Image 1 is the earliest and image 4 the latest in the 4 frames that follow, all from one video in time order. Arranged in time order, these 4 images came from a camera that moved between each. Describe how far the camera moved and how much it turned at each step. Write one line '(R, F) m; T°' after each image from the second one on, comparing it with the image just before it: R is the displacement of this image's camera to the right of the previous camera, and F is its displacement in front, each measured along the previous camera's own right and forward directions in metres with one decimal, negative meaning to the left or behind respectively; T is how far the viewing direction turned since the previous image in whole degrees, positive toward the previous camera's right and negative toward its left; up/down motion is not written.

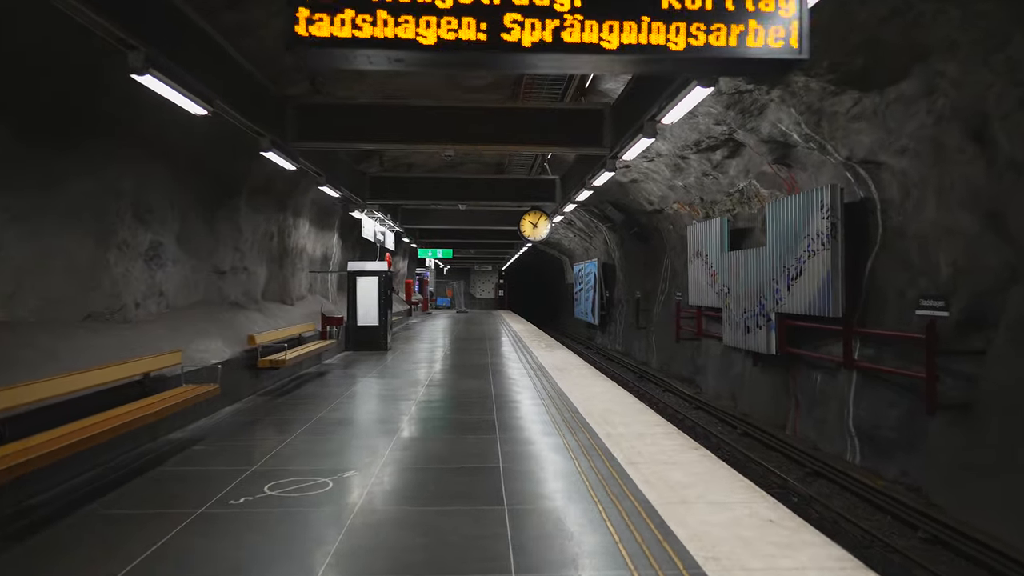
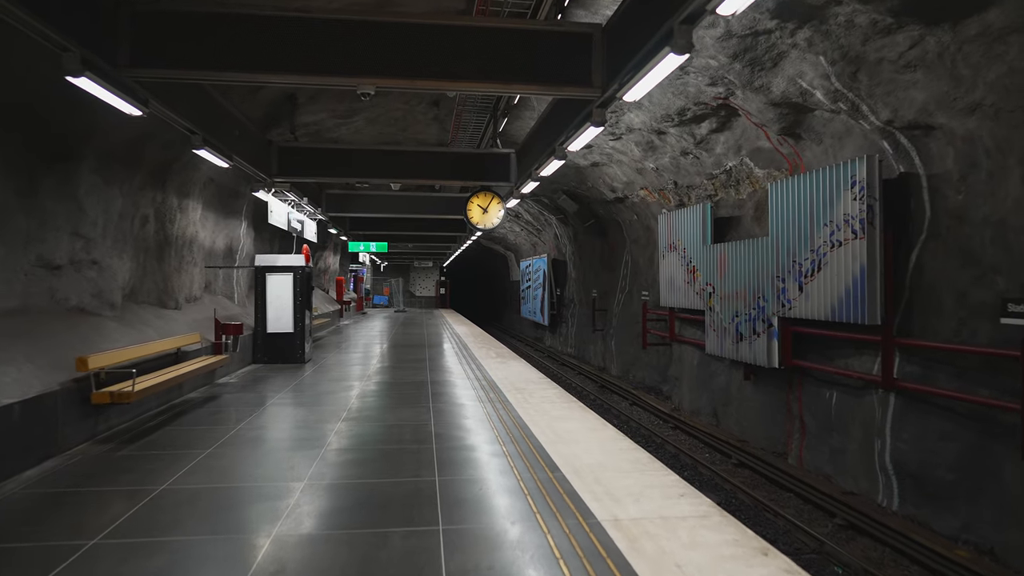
(0.0, +1.8) m; +4°
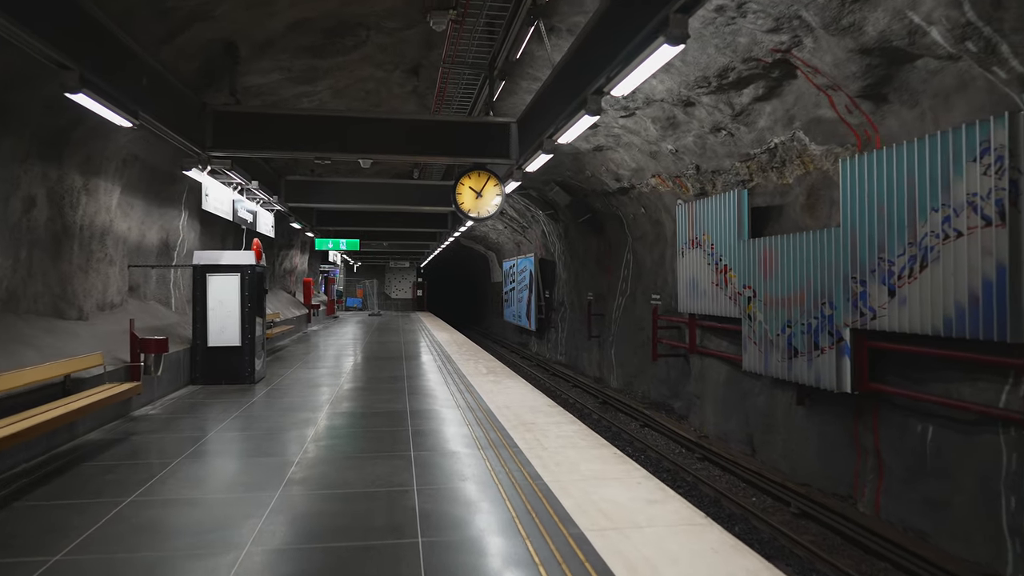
(-0.2, +1.6) m; +2°
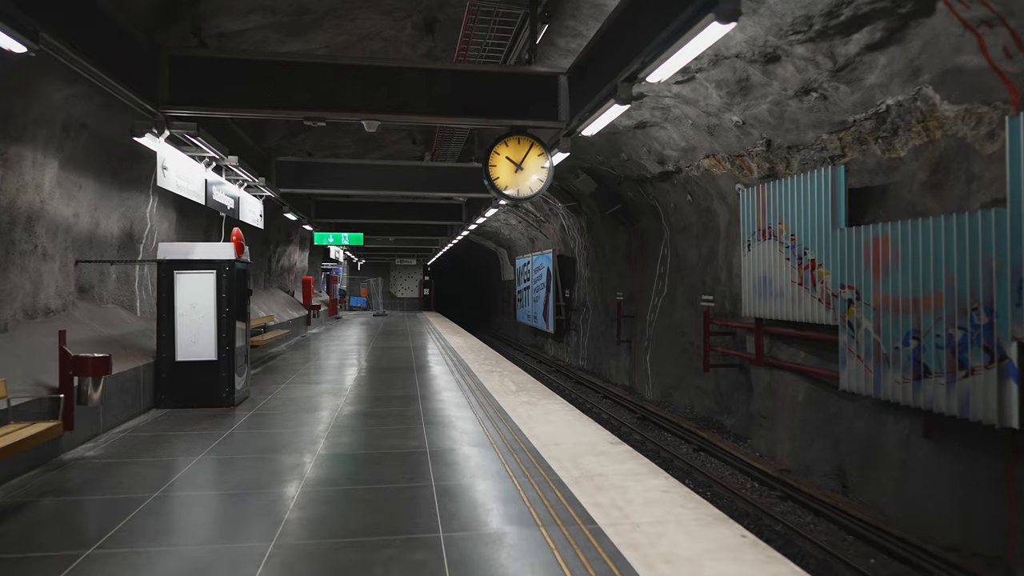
(-0.3, +1.4) m; 0°
